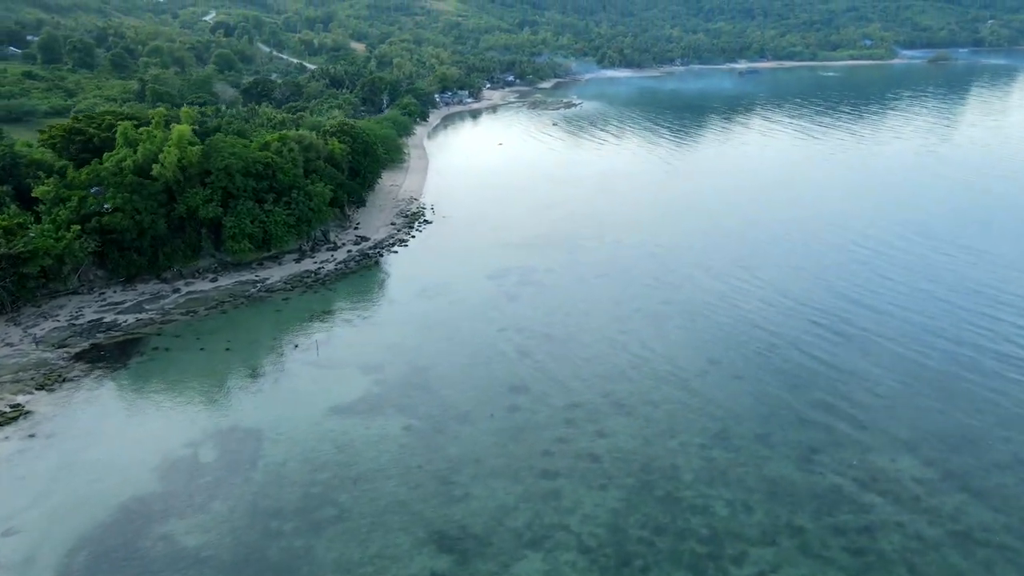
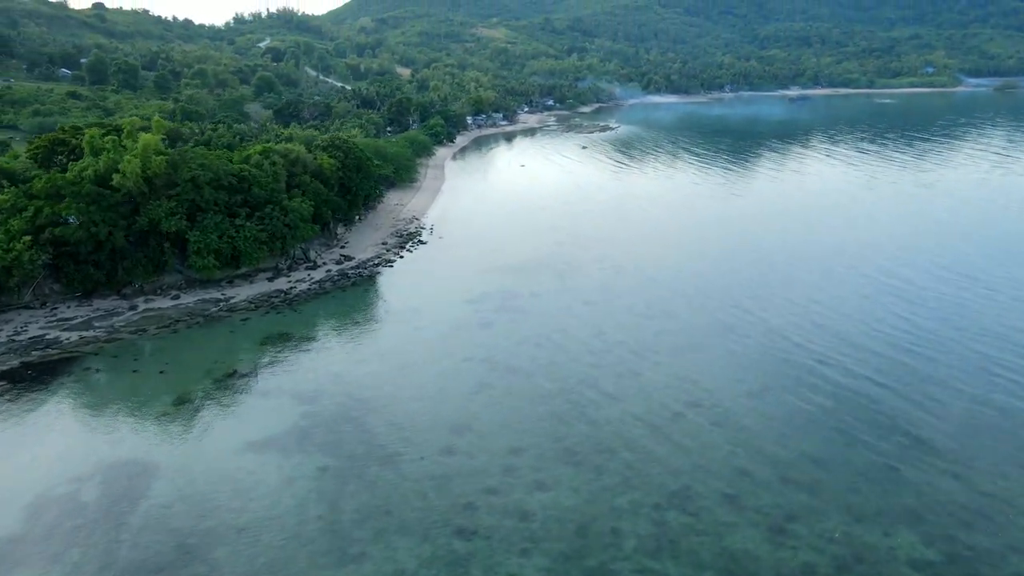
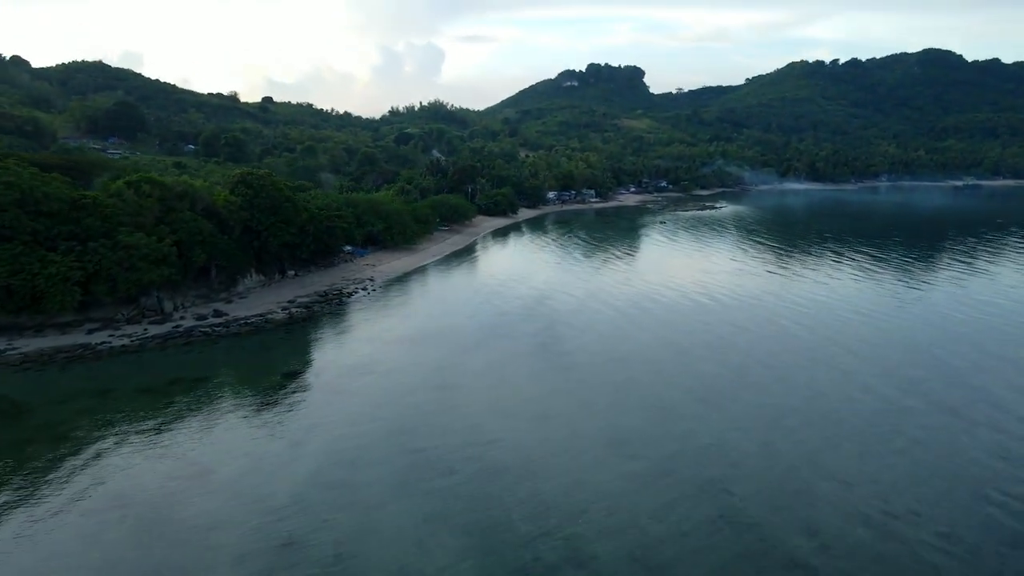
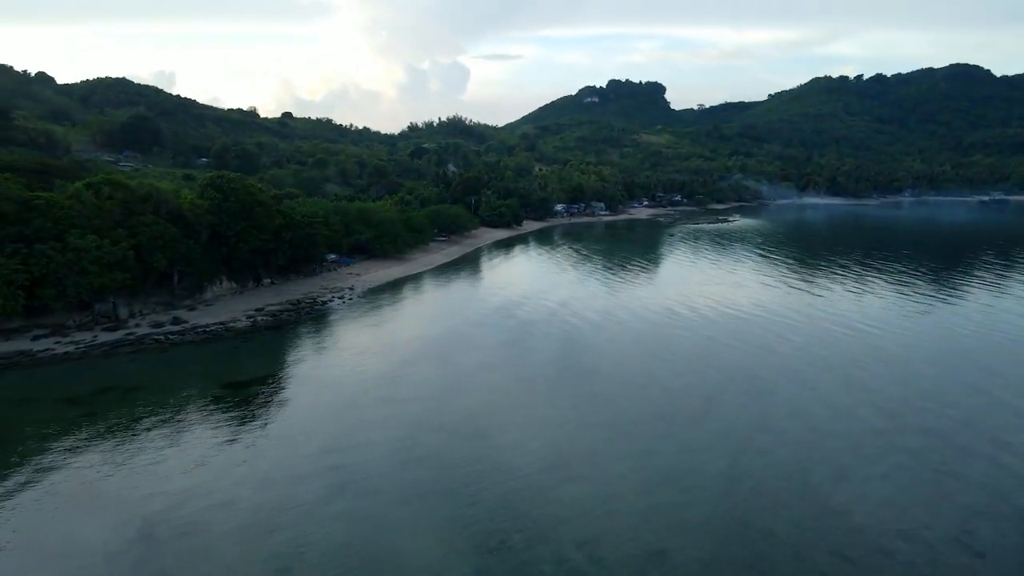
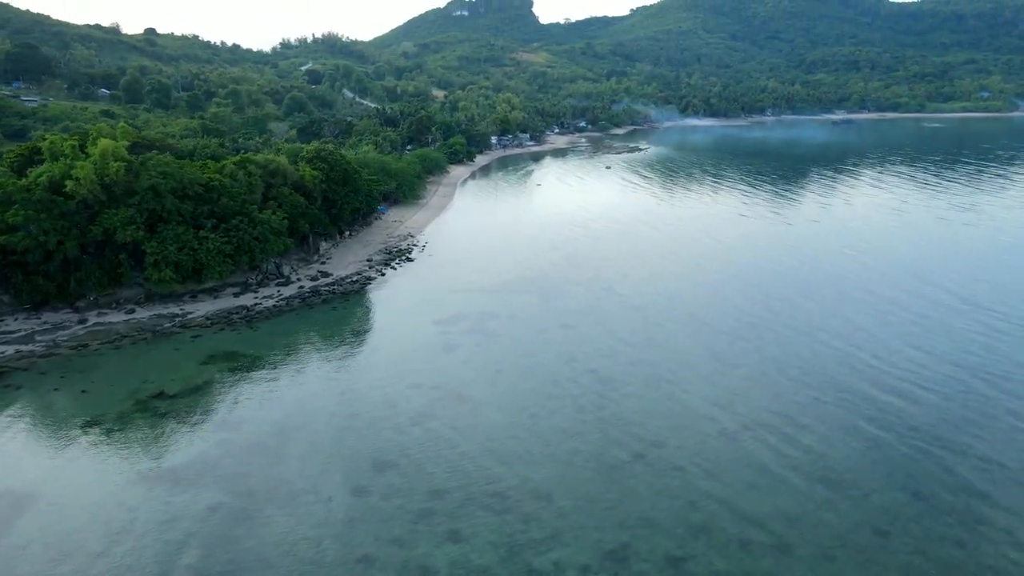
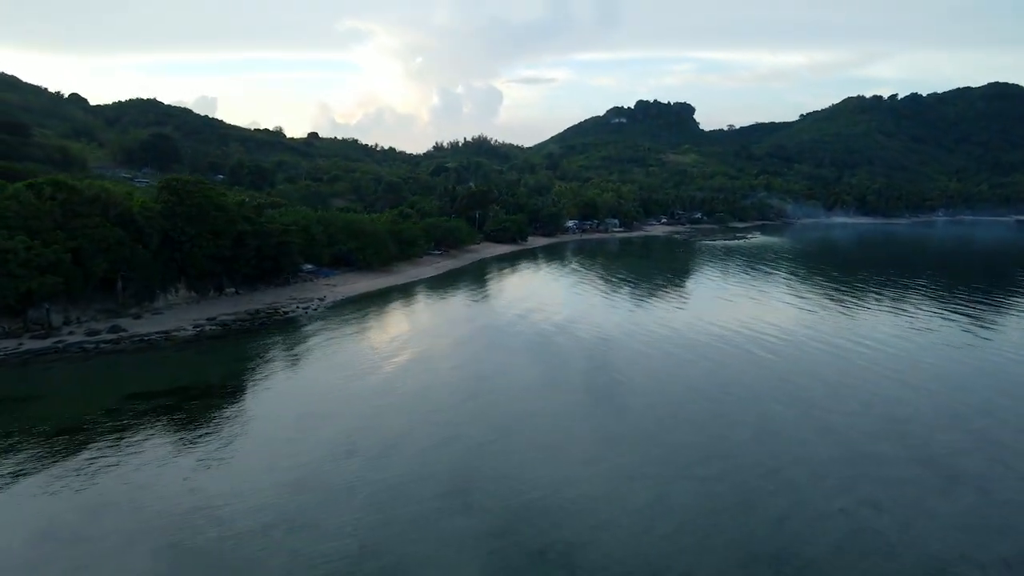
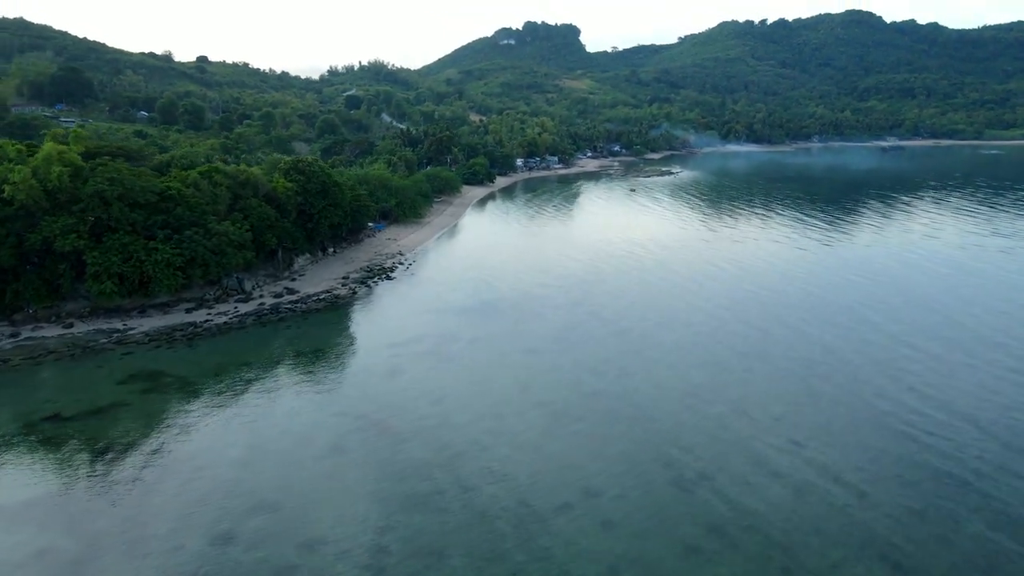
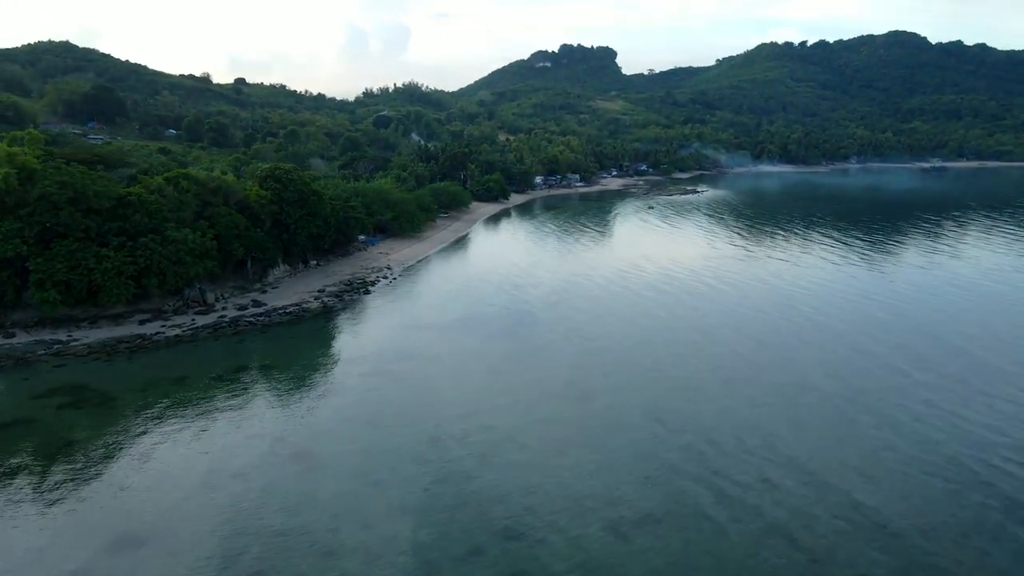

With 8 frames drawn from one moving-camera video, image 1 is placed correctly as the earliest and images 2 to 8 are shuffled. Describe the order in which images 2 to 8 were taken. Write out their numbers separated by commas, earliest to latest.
2, 5, 7, 8, 3, 4, 6
